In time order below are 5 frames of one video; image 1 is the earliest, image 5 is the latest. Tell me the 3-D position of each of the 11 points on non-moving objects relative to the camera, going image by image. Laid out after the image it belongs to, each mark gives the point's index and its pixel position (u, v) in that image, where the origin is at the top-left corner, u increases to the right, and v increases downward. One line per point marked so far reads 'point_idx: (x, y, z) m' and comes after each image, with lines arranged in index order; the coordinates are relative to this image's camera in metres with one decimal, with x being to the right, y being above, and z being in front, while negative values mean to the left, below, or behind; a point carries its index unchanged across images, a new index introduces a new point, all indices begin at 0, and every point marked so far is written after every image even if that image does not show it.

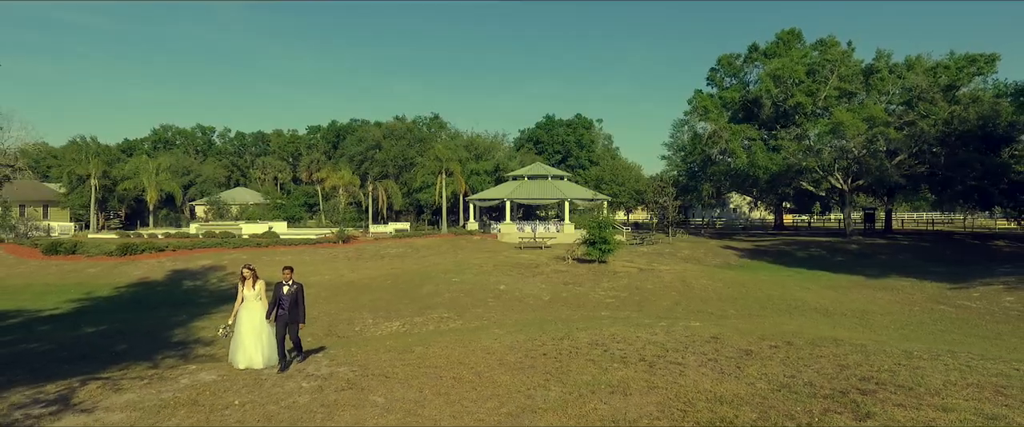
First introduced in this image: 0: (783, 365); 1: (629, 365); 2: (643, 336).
0: (+3.7, -2.1, +9.6) m
1: (+1.6, -2.0, +9.4) m
2: (+2.2, -2.1, +12.1) m
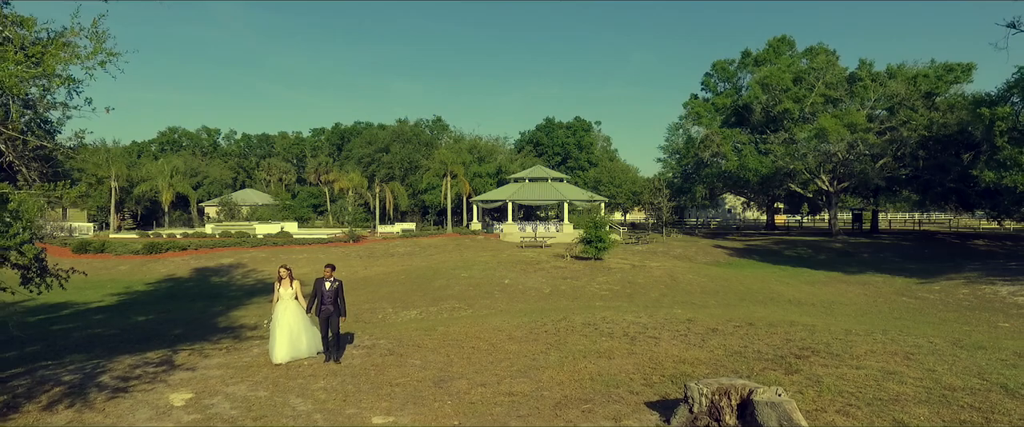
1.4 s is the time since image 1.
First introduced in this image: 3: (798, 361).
0: (+3.8, -2.1, +11.7) m
1: (+1.7, -2.1, +11.6) m
2: (+2.4, -2.1, +14.3) m
3: (+4.1, -2.1, +10.0) m
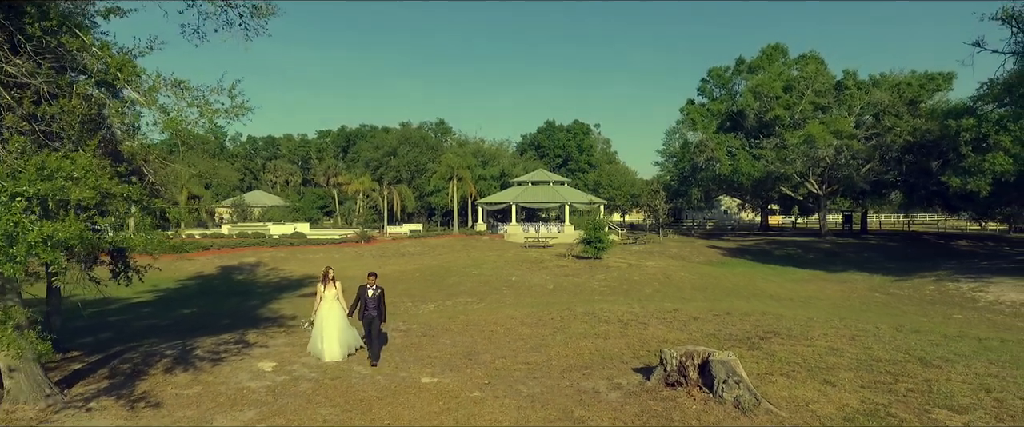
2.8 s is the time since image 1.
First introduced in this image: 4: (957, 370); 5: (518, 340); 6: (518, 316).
0: (+4.0, -2.2, +13.9) m
1: (+1.9, -2.2, +13.8) m
2: (+2.6, -2.2, +16.5) m
3: (+4.3, -2.2, +12.2) m
4: (+6.4, -2.2, +10.1) m
5: (+0.1, -2.2, +12.3) m
6: (+0.1, -2.3, +15.8) m
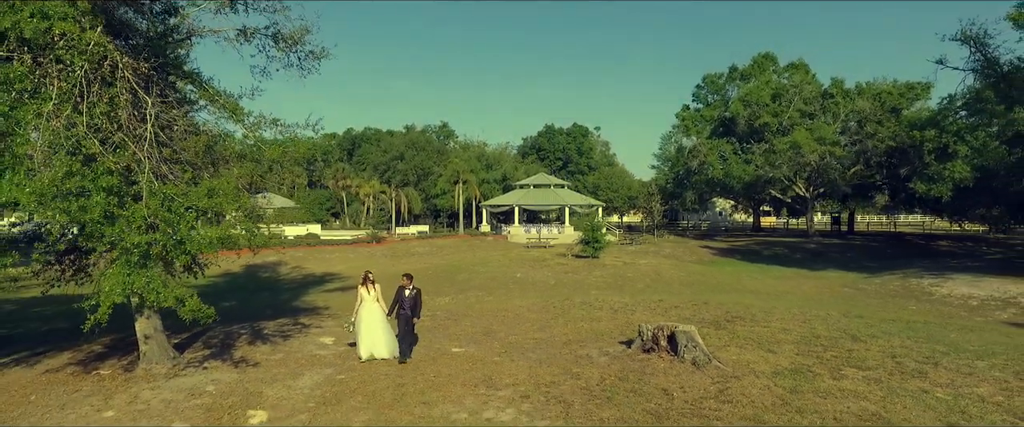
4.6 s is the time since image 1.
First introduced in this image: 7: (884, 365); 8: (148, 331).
0: (+4.2, -2.3, +16.5) m
1: (+2.1, -2.3, +16.4) m
2: (+2.8, -2.3, +19.1) m
3: (+4.5, -2.3, +14.8) m
4: (+6.6, -2.3, +12.7) m
5: (+0.3, -2.3, +14.9) m
6: (+0.3, -2.4, +18.4) m
7: (+5.8, -2.4, +11.0) m
8: (-5.4, -1.8, +10.6) m
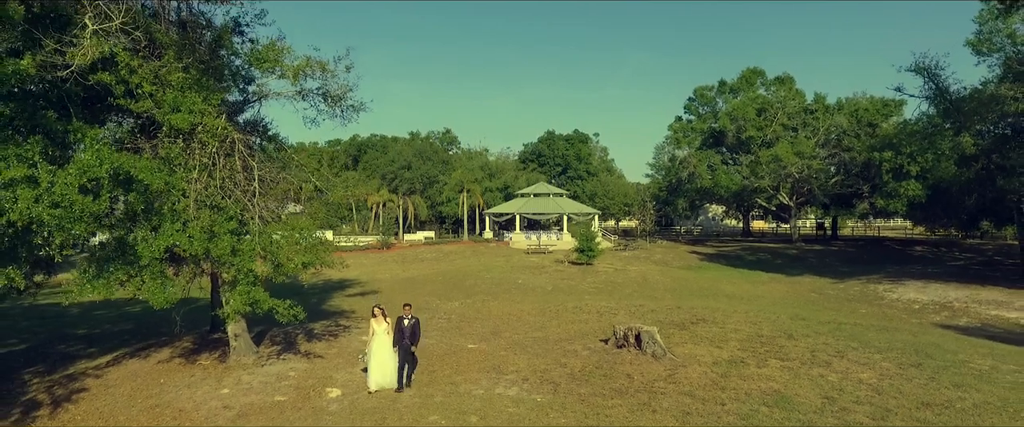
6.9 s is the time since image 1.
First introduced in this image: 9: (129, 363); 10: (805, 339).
0: (+4.3, -2.8, +19.8) m
1: (+2.2, -2.8, +19.6) m
2: (+2.9, -2.9, +22.3) m
3: (+4.6, -2.9, +18.1) m
4: (+6.7, -2.9, +16.0) m
5: (+0.4, -2.9, +18.2) m
6: (+0.4, -3.0, +21.6) m
7: (+5.9, -2.9, +14.3) m
8: (-5.4, -2.3, +13.8) m
9: (-7.7, -3.0, +14.2) m
10: (+6.7, -2.9, +16.2) m
